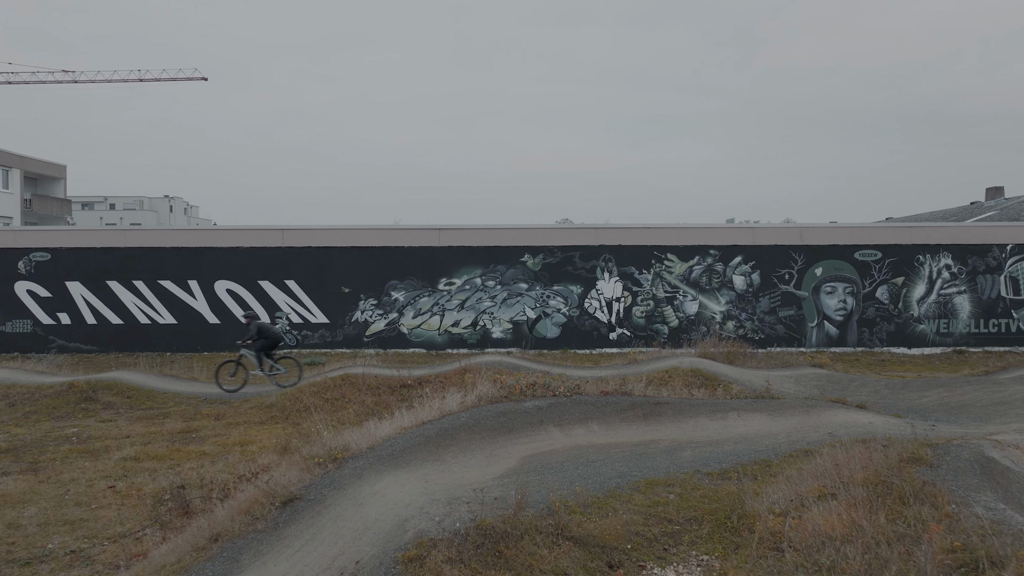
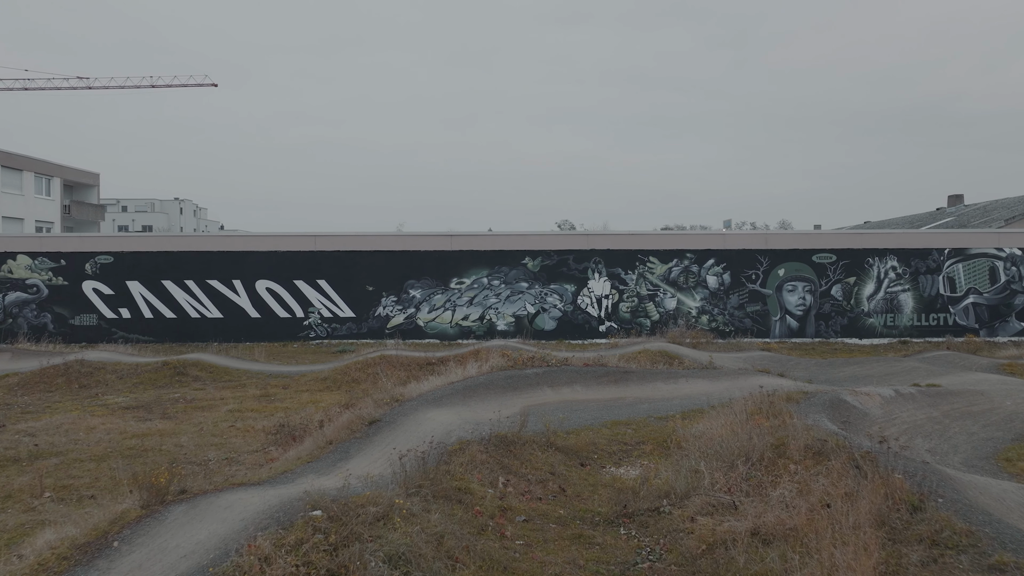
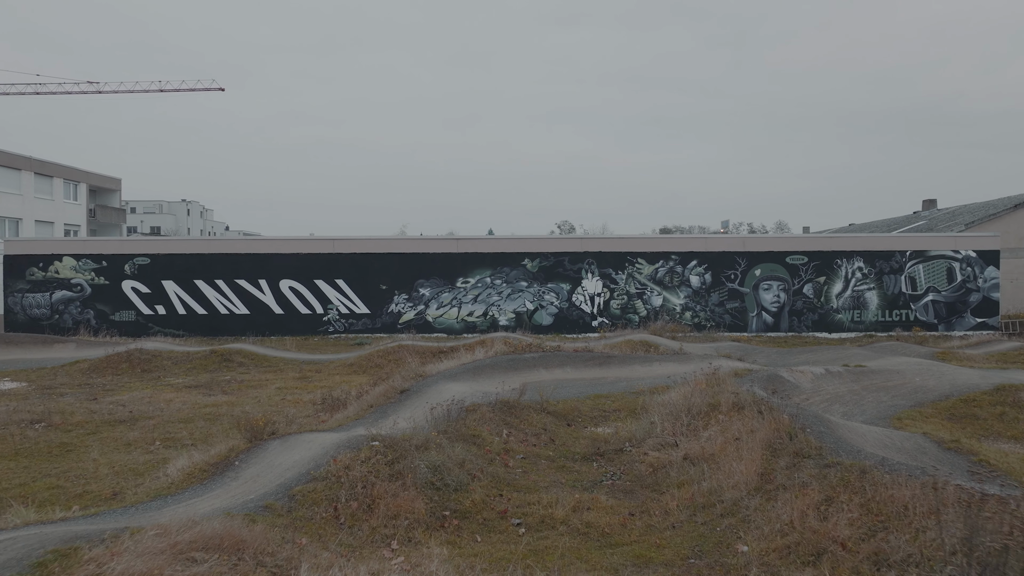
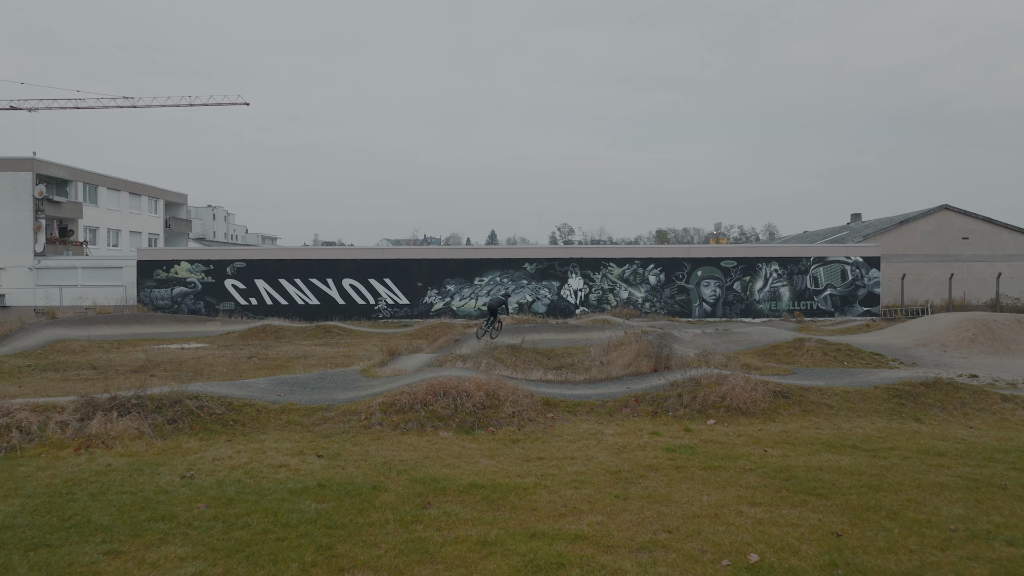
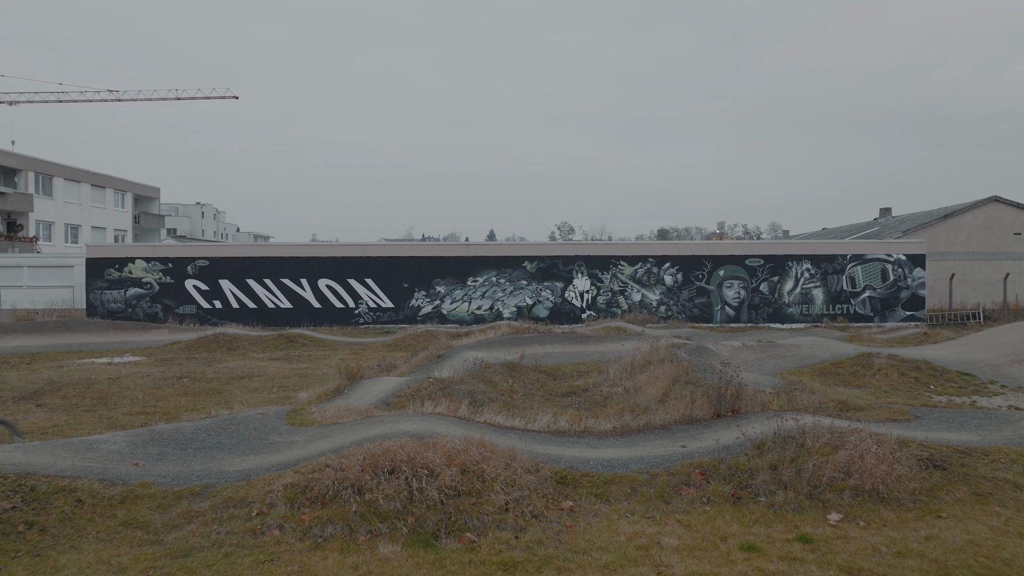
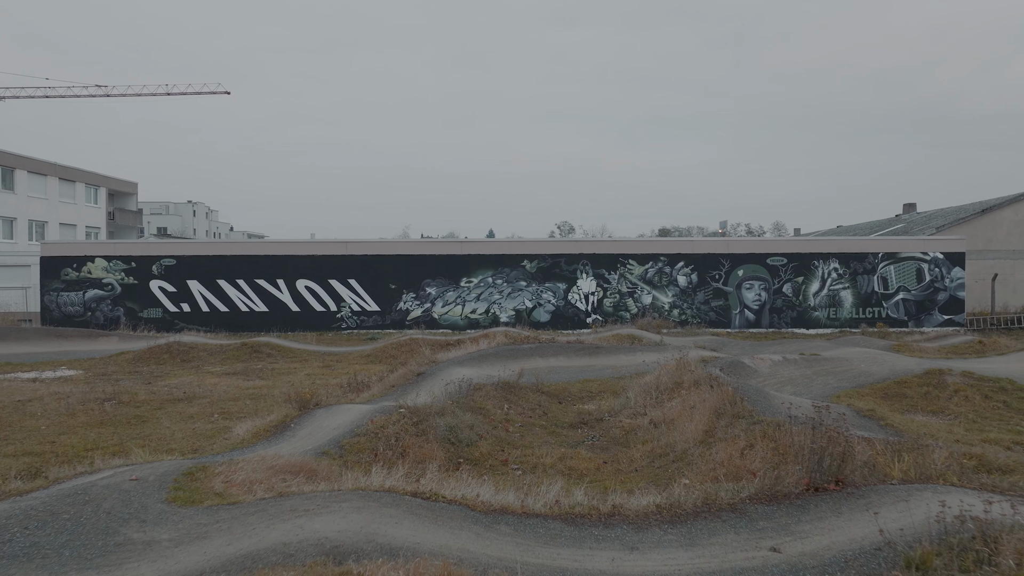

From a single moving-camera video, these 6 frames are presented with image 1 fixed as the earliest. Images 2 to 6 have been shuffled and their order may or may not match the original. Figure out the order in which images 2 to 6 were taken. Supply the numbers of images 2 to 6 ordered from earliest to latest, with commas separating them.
2, 3, 6, 5, 4
